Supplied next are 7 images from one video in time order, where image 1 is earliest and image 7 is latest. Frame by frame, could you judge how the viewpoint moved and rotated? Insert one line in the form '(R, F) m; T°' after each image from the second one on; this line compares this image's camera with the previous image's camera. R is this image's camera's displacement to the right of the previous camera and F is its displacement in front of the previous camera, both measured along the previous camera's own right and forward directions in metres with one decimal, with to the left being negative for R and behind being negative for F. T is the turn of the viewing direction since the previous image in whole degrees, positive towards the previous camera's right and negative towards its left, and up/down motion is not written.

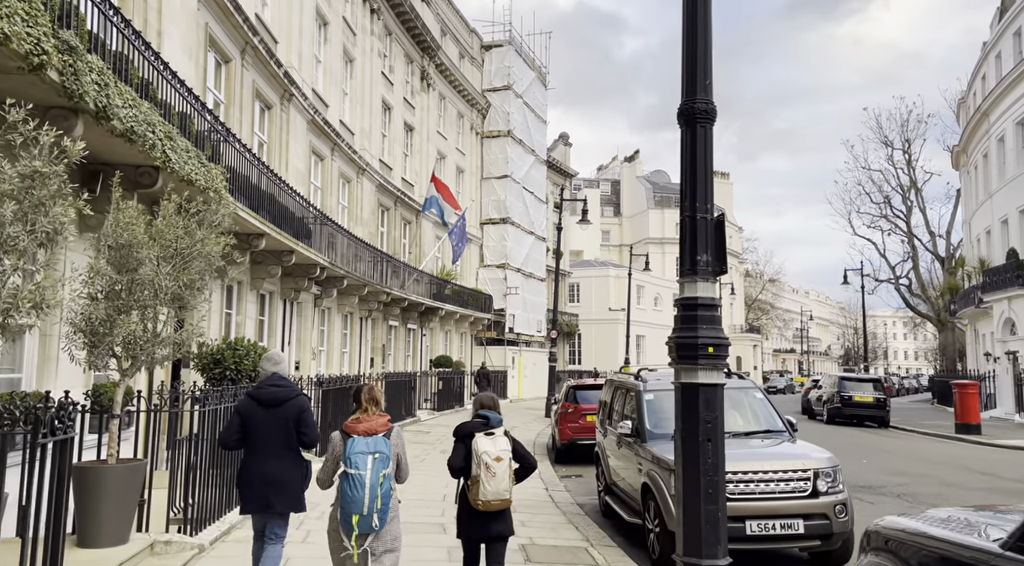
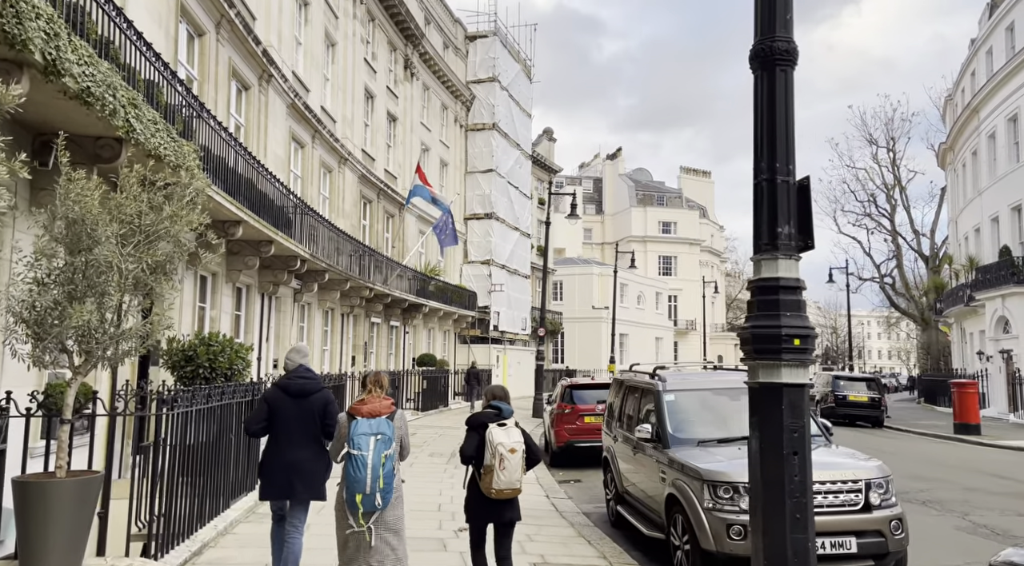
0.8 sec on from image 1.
(-0.3, +1.0) m; +2°
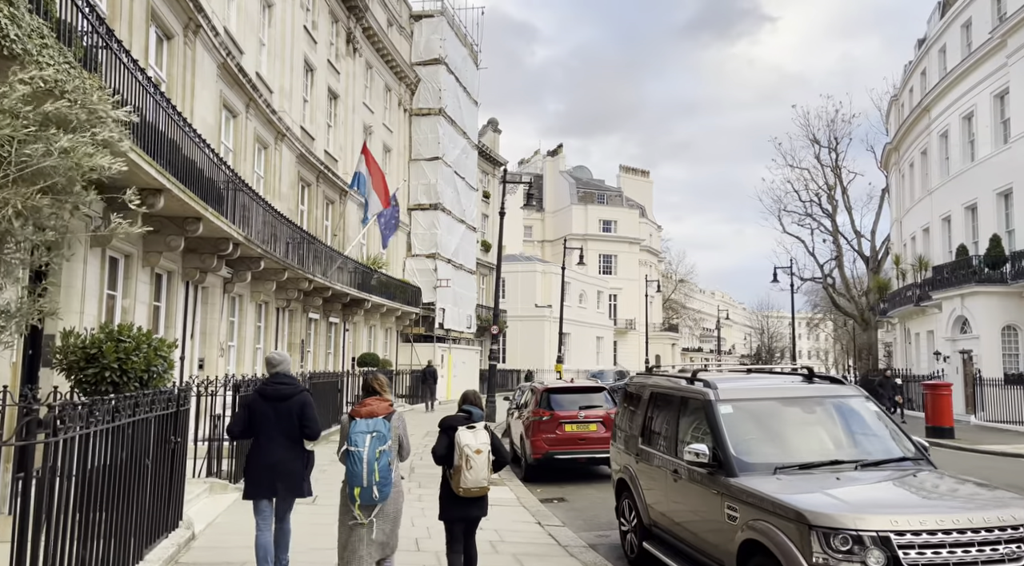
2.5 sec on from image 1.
(-0.7, +2.1) m; +5°
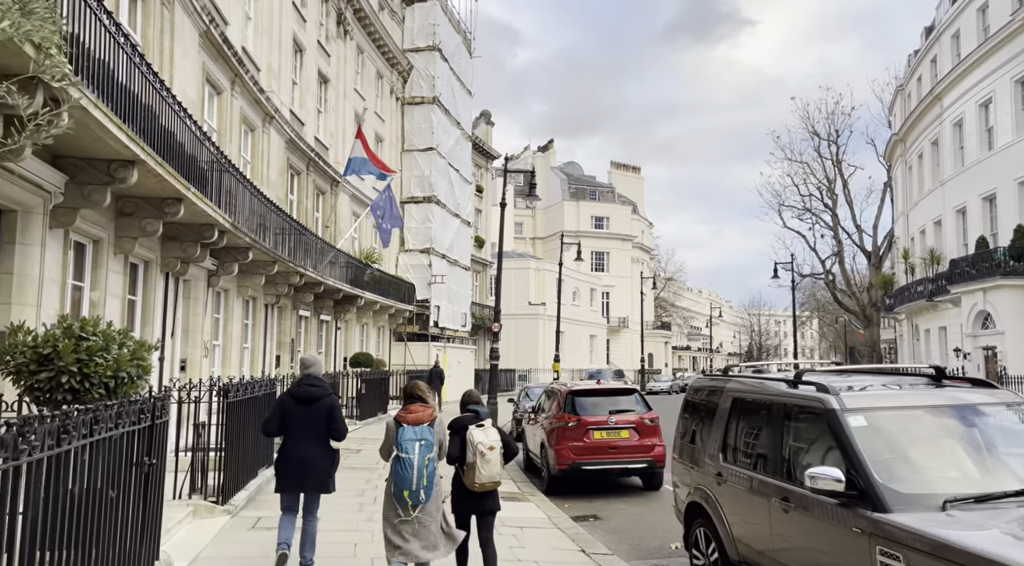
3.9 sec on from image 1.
(-0.6, +1.6) m; +1°
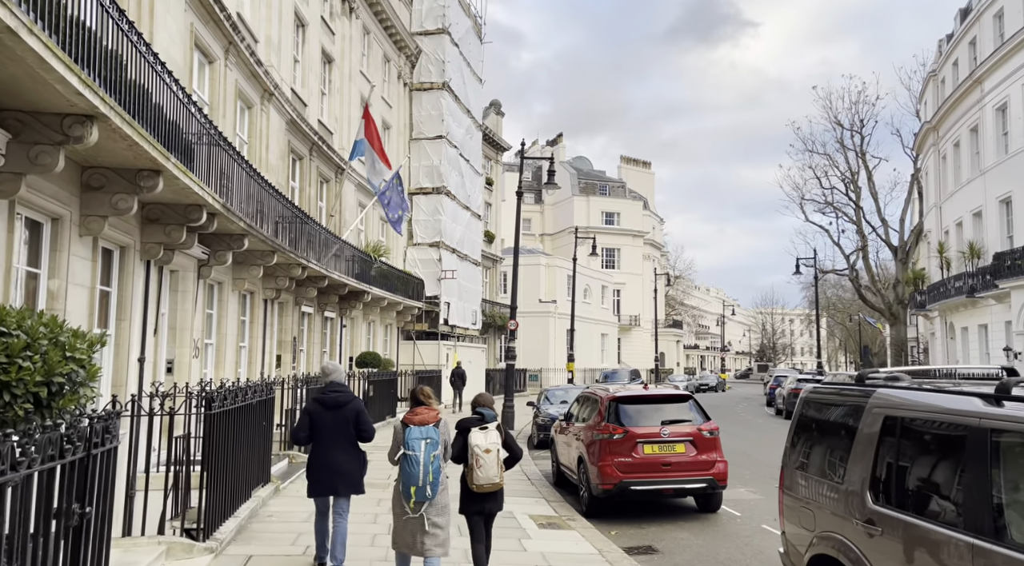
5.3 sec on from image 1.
(-0.4, +1.8) m; 0°
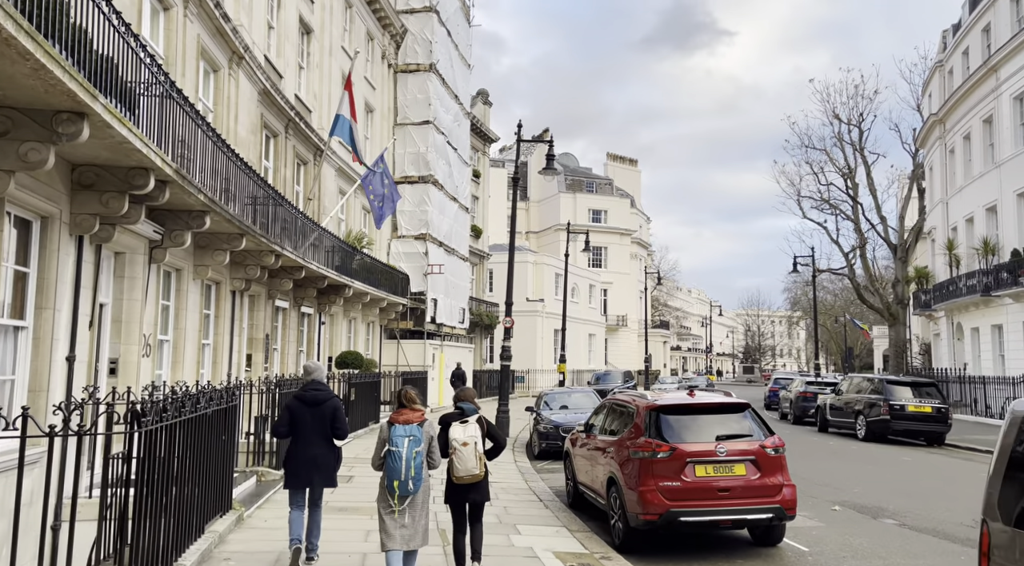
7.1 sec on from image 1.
(-0.4, +2.1) m; +1°
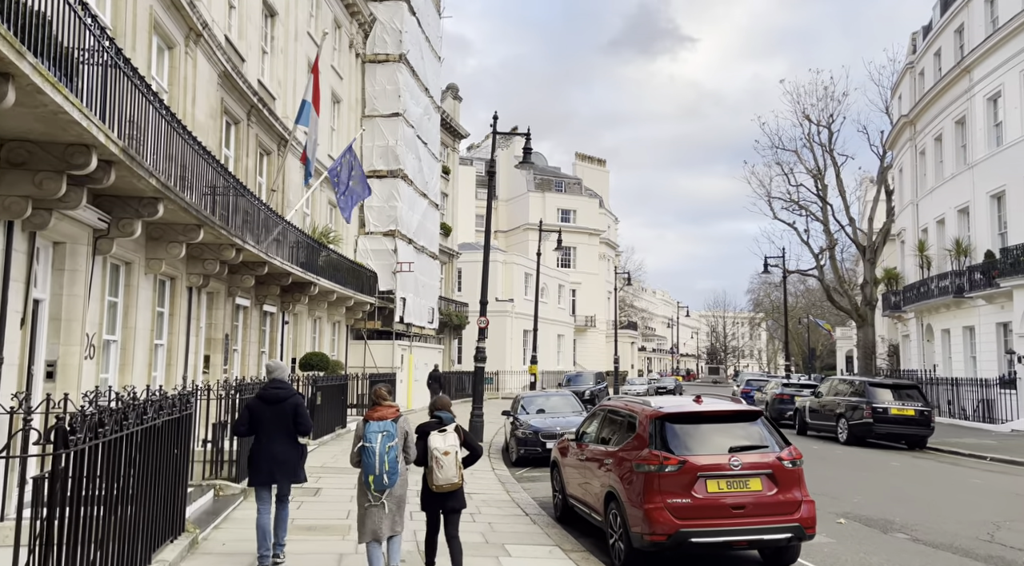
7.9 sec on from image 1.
(-0.3, +1.0) m; +2°
